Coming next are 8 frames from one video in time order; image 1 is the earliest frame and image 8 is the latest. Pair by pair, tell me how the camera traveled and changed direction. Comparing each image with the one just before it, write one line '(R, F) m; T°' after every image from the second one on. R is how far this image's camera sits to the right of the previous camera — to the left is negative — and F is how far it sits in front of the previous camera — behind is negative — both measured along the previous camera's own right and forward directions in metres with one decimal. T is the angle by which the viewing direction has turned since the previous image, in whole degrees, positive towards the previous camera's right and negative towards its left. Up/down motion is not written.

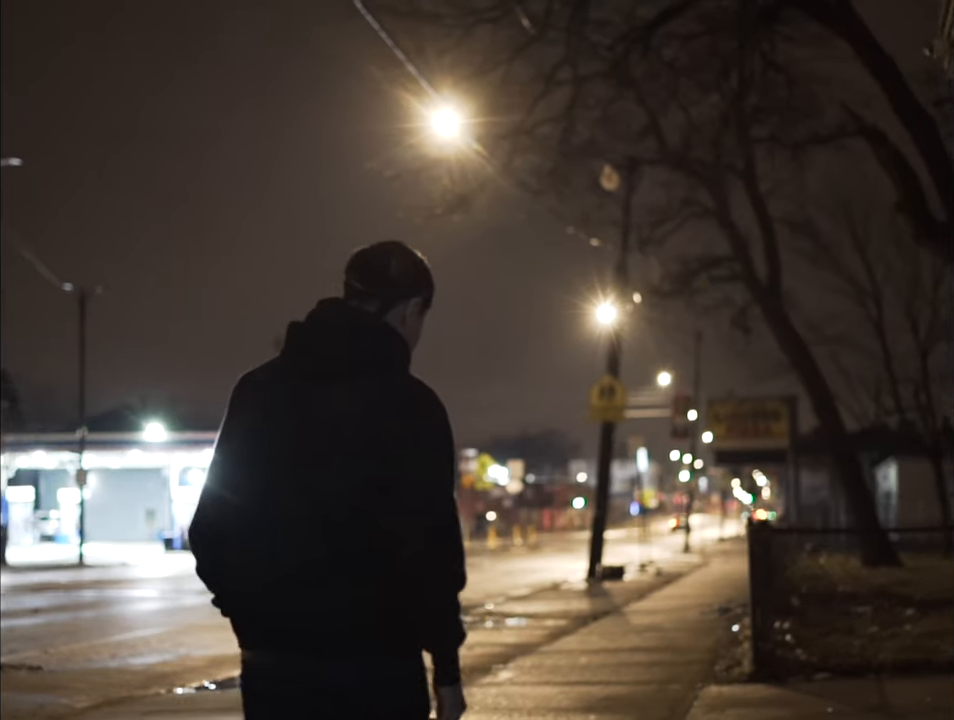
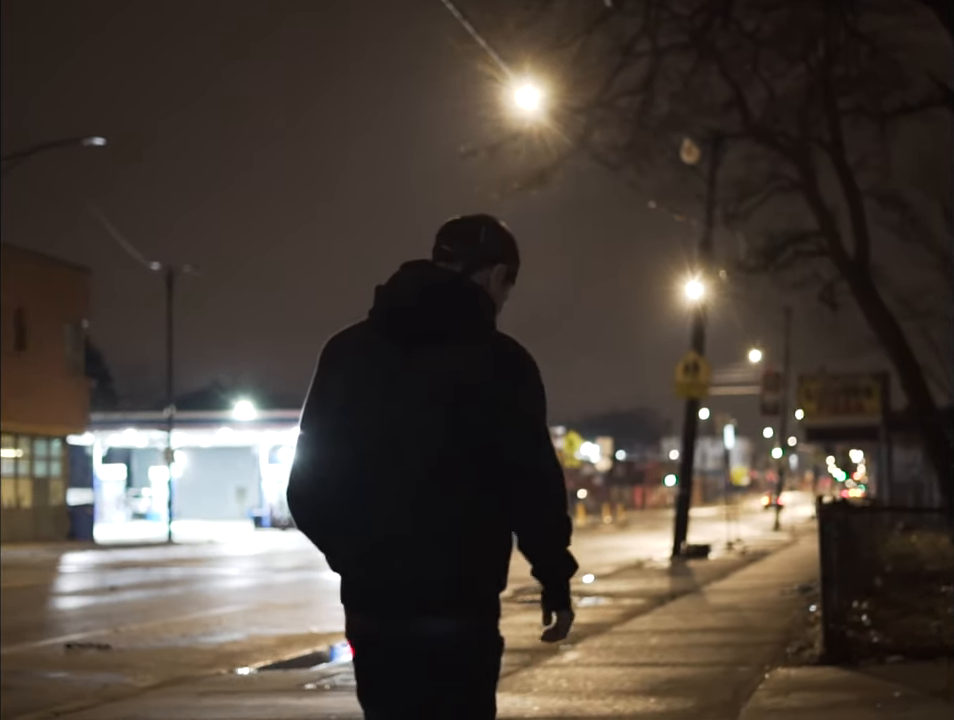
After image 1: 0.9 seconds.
(+0.2, +0.2) m; -3°
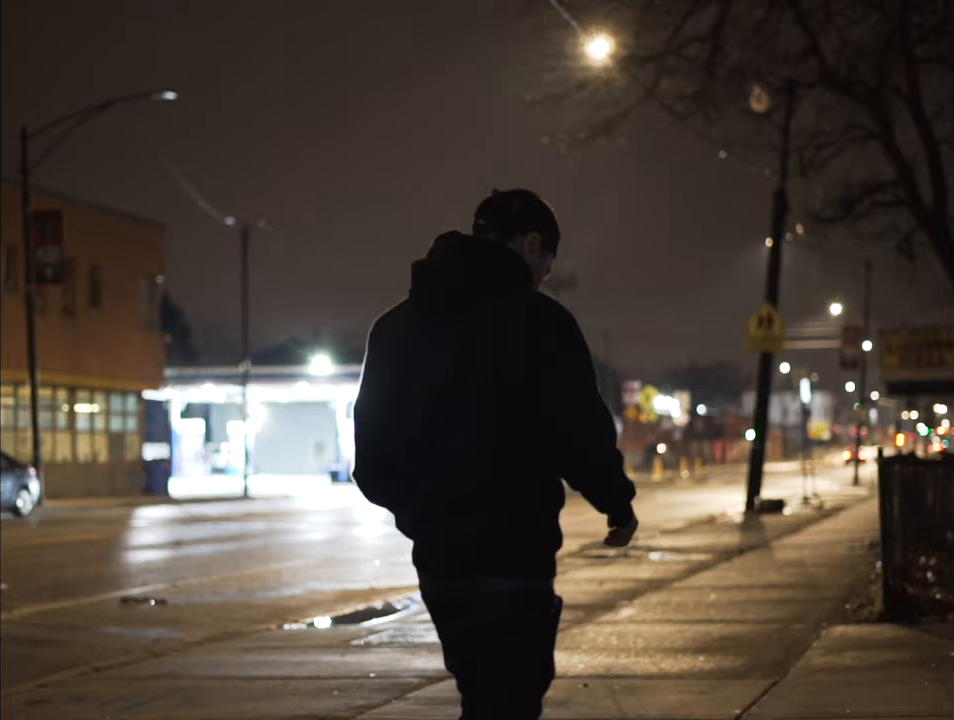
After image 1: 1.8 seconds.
(+0.2, +0.2) m; -3°
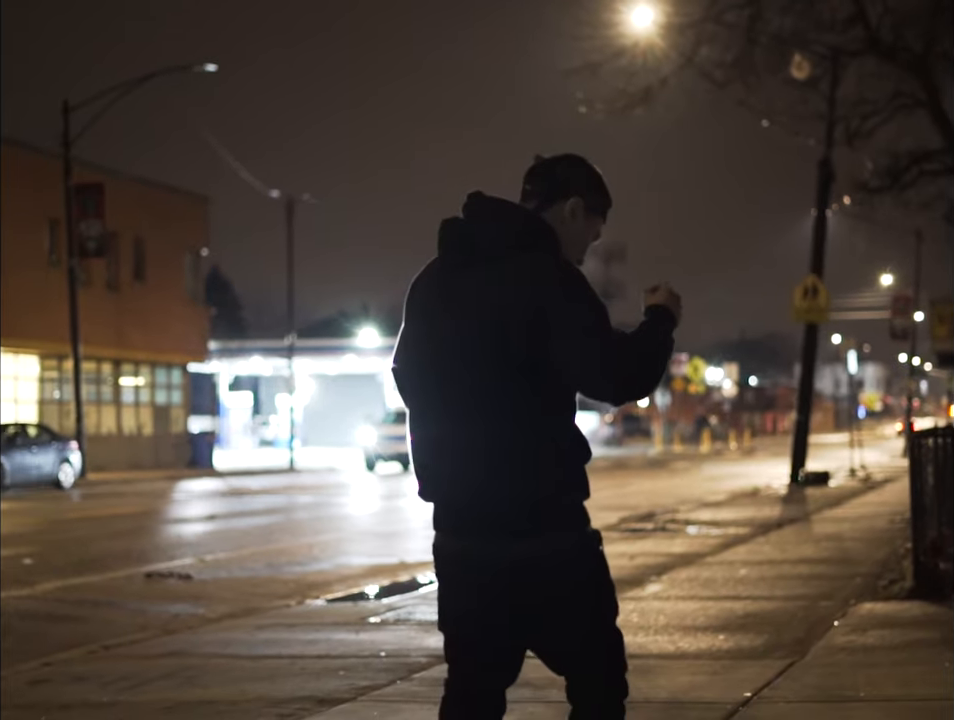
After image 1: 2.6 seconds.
(+0.2, +0.2) m; -2°
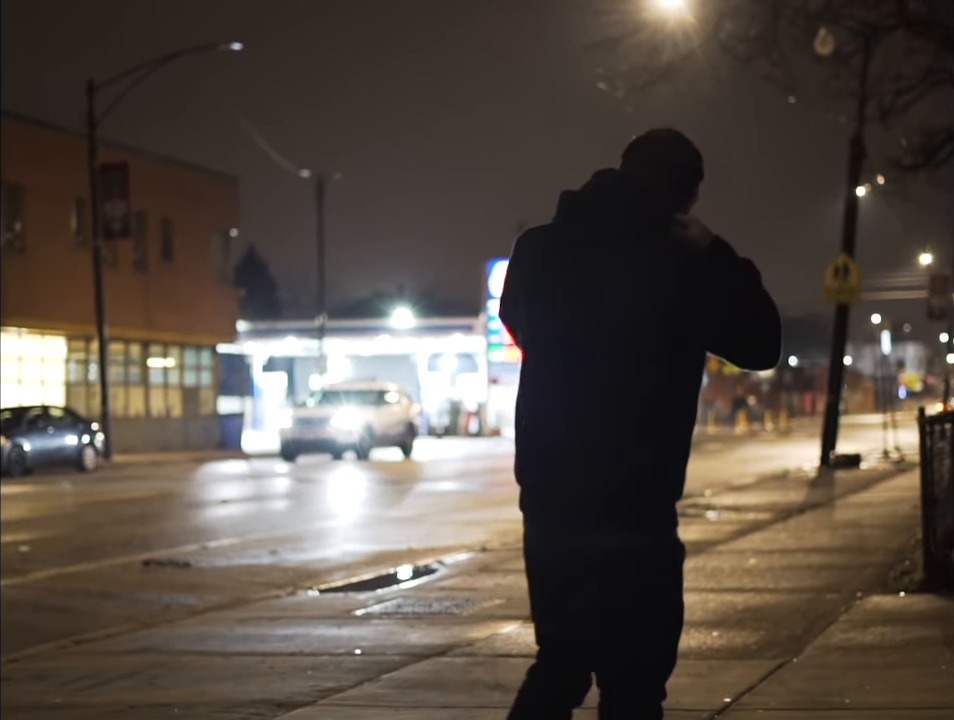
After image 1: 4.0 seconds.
(+0.3, +0.3) m; -1°
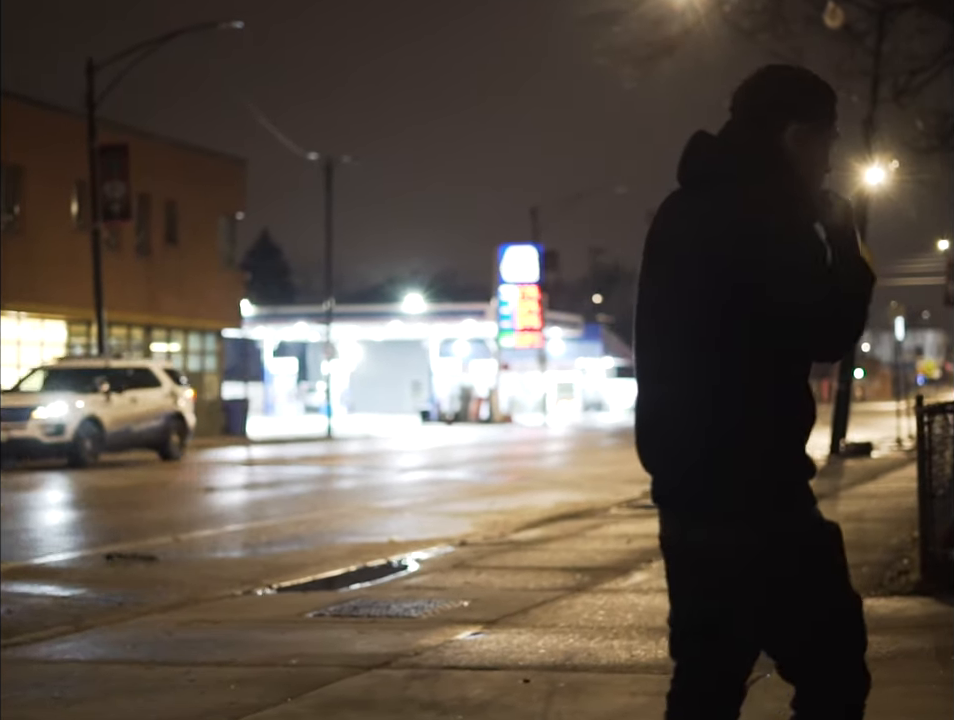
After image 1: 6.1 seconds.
(+0.3, +0.7) m; -1°
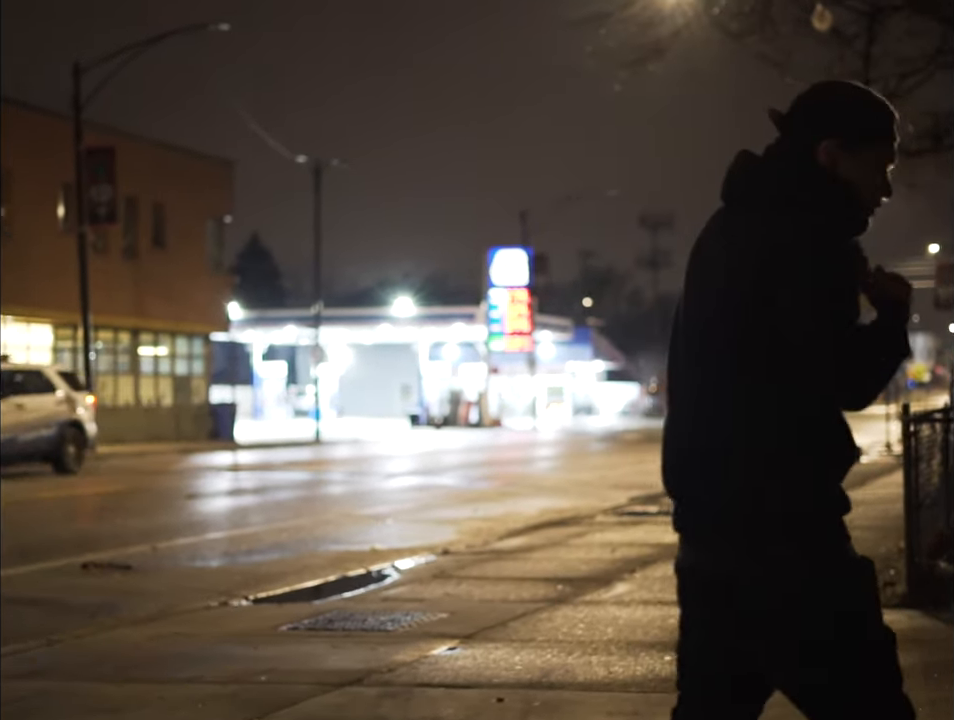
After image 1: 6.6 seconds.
(+0.1, +0.2) m; 0°
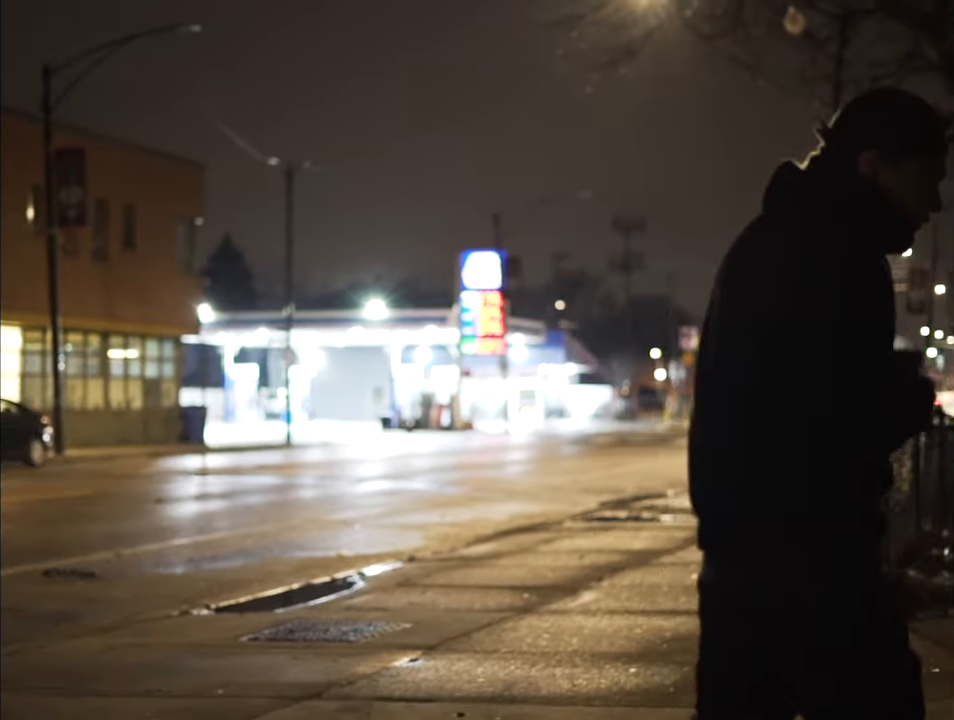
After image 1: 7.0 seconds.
(+0.1, +0.1) m; +1°
